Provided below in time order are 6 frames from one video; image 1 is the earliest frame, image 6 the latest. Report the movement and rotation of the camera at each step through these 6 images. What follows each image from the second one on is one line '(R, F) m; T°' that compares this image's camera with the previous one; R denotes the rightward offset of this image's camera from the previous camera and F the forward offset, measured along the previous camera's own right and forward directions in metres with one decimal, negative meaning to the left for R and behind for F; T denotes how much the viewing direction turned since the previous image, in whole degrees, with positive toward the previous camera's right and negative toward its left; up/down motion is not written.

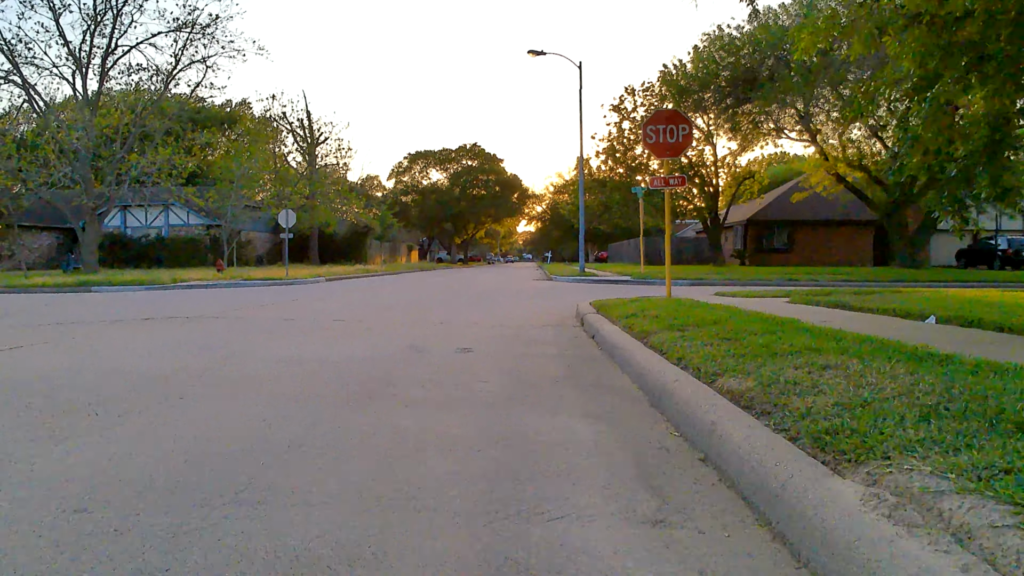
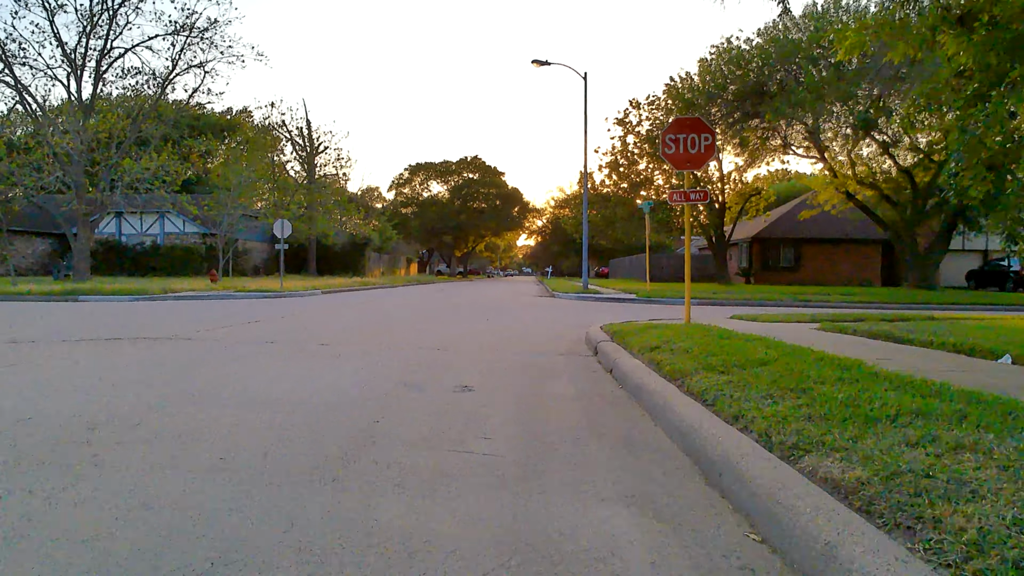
(-0.1, +0.9) m; 0°
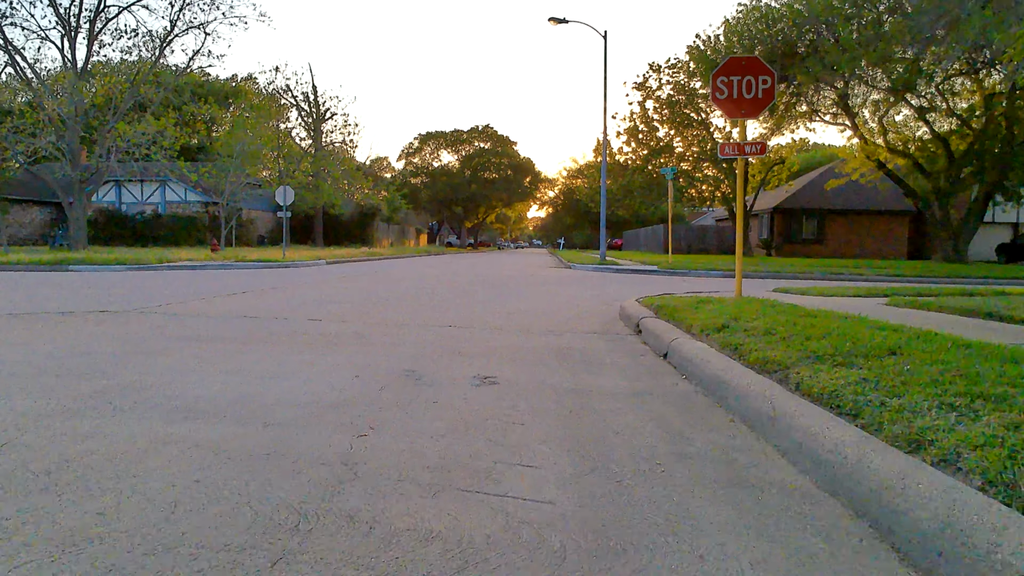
(-0.1, +1.2) m; -1°
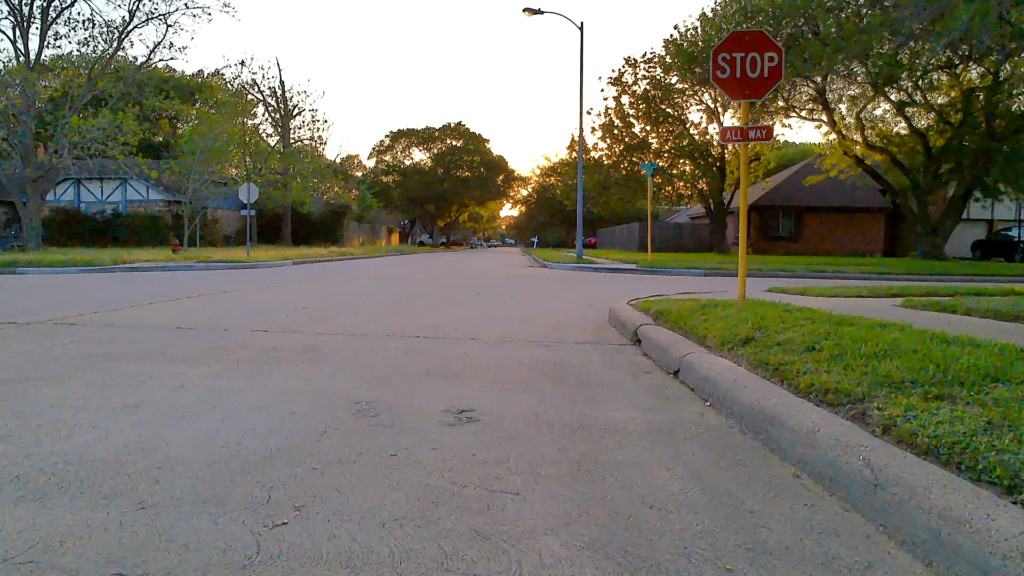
(0.0, +0.9) m; +2°
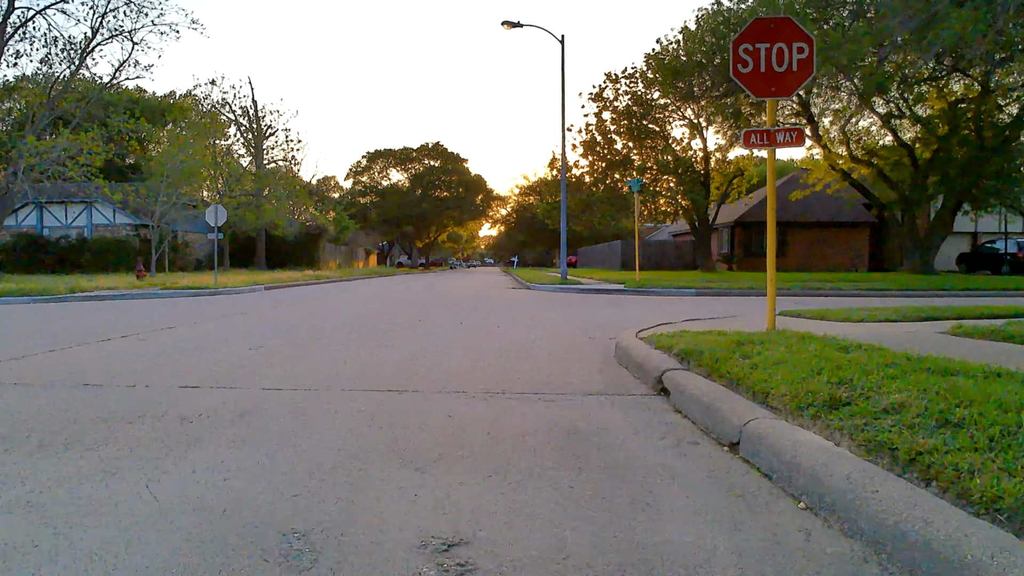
(-0.1, +1.1) m; +2°
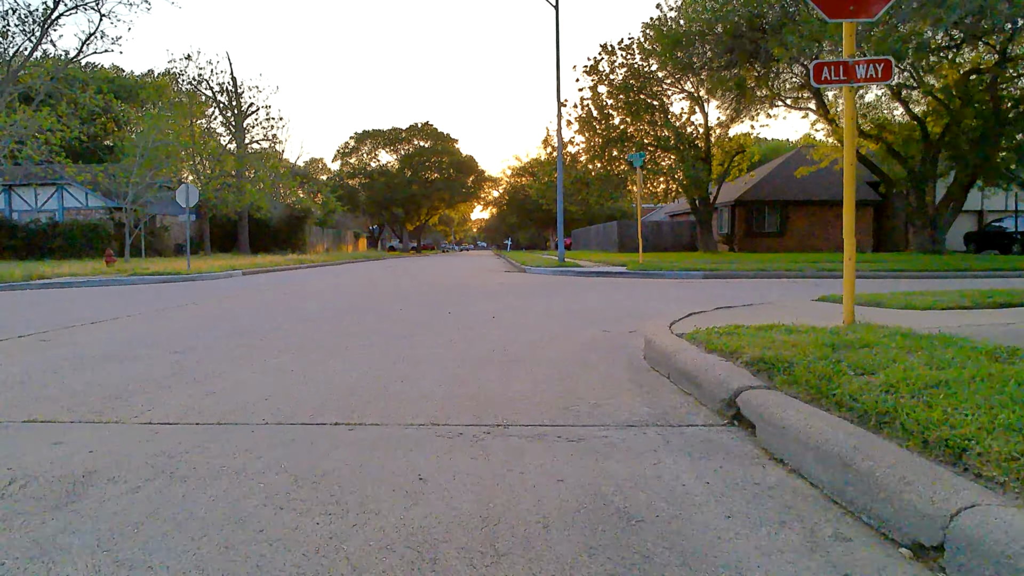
(-0.1, +1.5) m; +1°
